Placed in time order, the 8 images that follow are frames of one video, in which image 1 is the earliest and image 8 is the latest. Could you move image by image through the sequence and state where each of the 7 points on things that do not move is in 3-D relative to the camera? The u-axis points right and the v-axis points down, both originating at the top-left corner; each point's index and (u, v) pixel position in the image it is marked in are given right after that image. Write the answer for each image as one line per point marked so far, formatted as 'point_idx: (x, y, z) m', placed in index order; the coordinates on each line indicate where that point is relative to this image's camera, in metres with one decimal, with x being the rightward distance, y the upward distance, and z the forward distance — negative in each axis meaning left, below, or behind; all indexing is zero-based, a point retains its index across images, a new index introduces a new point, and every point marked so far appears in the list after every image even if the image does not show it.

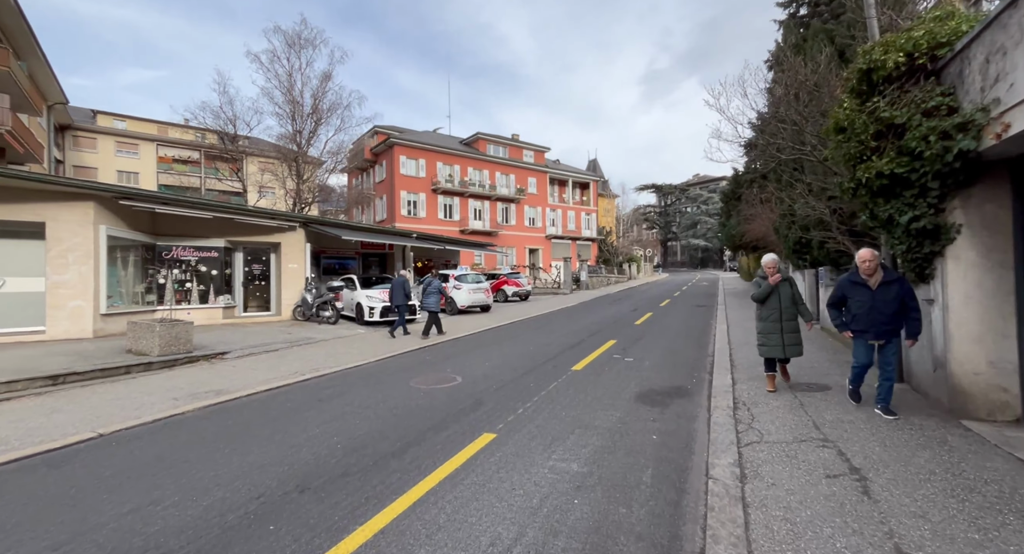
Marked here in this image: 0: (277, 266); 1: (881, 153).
0: (-7.0, +0.3, +13.9) m
1: (+3.9, +1.4, +4.9) m
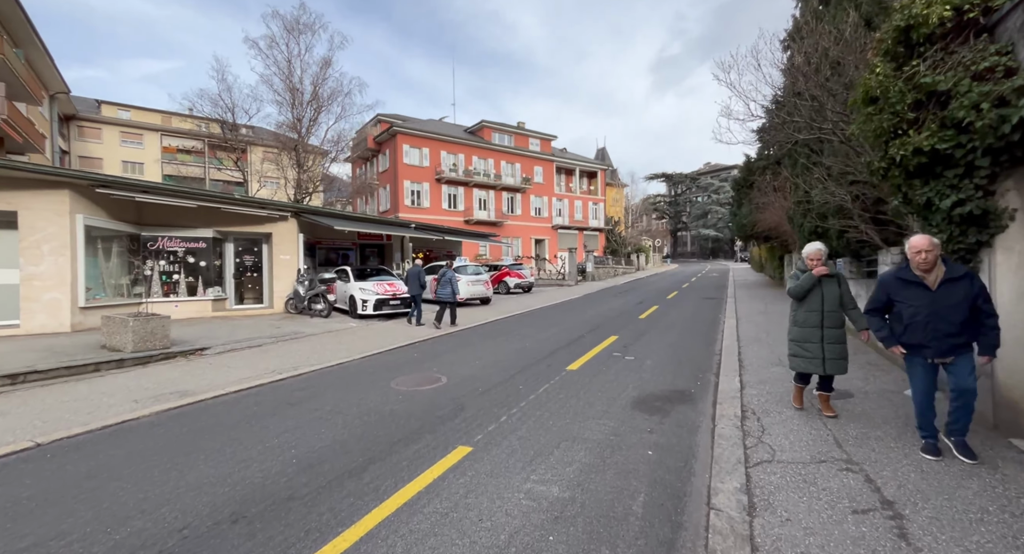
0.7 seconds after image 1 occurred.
0: (-7.0, +0.6, +13.5) m
1: (+3.7, +1.4, +4.3) m
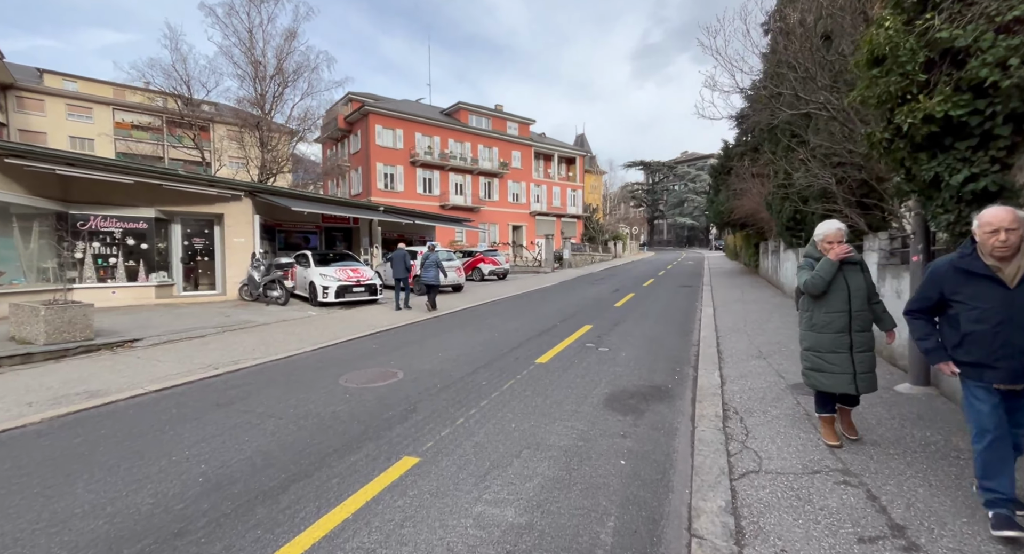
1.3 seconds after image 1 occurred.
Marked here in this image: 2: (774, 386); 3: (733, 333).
0: (-7.8, +1.0, +12.5) m
1: (+3.4, +1.5, +3.8) m
2: (+3.0, -1.3, +5.4) m
3: (+4.0, -1.0, +8.5) m
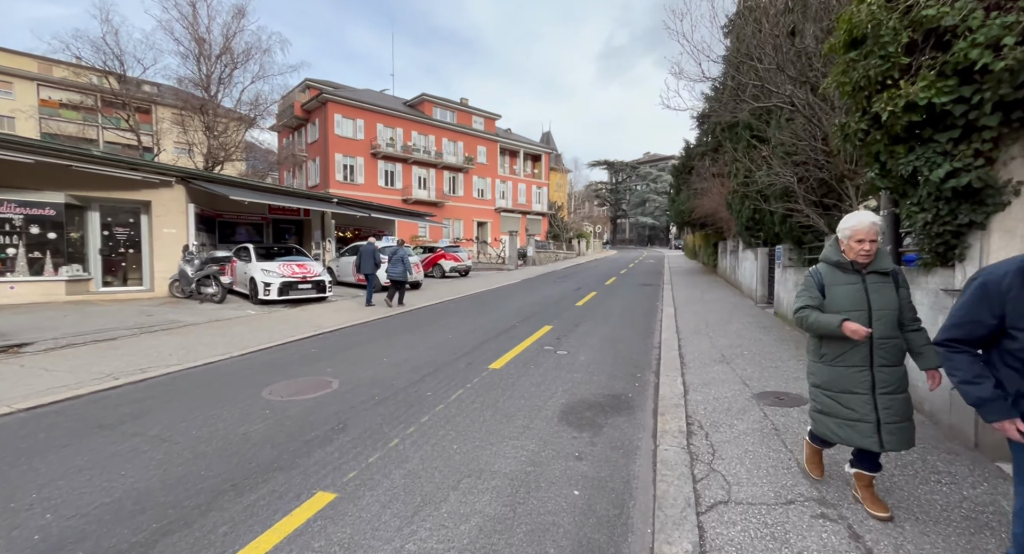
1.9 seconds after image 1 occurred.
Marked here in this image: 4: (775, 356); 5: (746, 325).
0: (-8.9, +1.2, +11.4) m
1: (+2.9, +1.5, +3.4) m
2: (+2.4, -1.3, +5.0) m
3: (+3.2, -1.0, +8.2) m
4: (+3.7, -1.1, +6.6) m
5: (+4.5, -0.9, +8.8) m
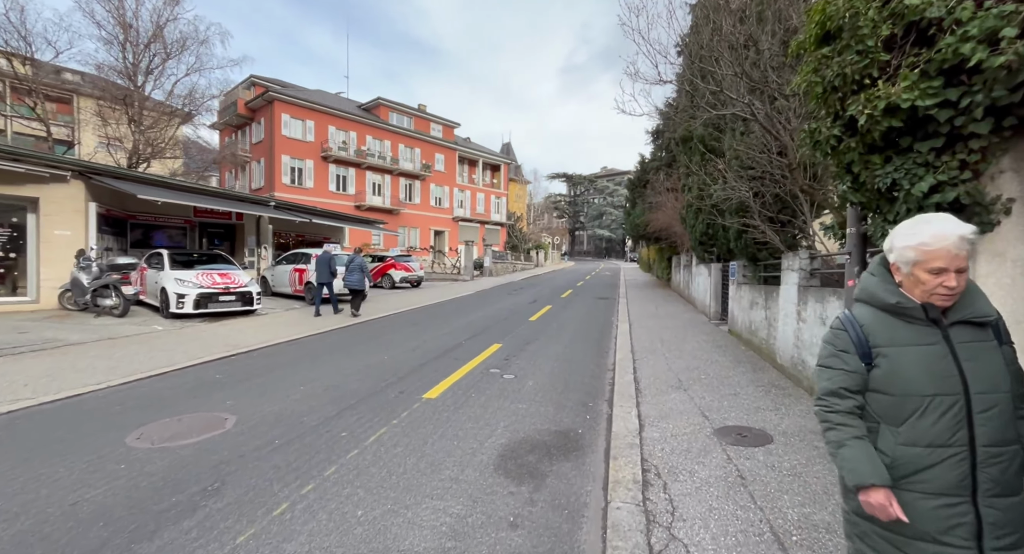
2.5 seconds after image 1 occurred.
0: (-10.0, +1.0, +9.8) m
1: (+2.5, +1.3, +3.0) m
2: (+1.8, -1.5, +4.5) m
3: (+2.3, -1.3, +7.7) m
4: (+2.9, -1.4, +6.2) m
5: (+3.5, -1.2, +8.4) m
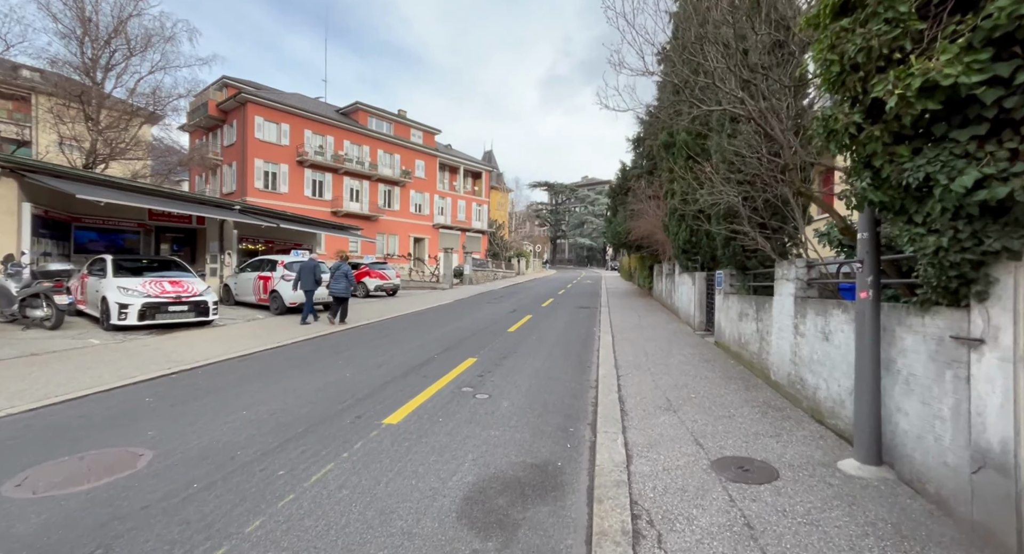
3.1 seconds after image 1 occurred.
0: (-10.5, +0.8, +8.8) m
1: (+2.3, +1.2, +2.5) m
2: (+1.5, -1.6, +3.9) m
3: (+1.9, -1.5, +7.2) m
4: (+2.6, -1.5, +5.7) m
5: (+3.0, -1.4, +8.0) m
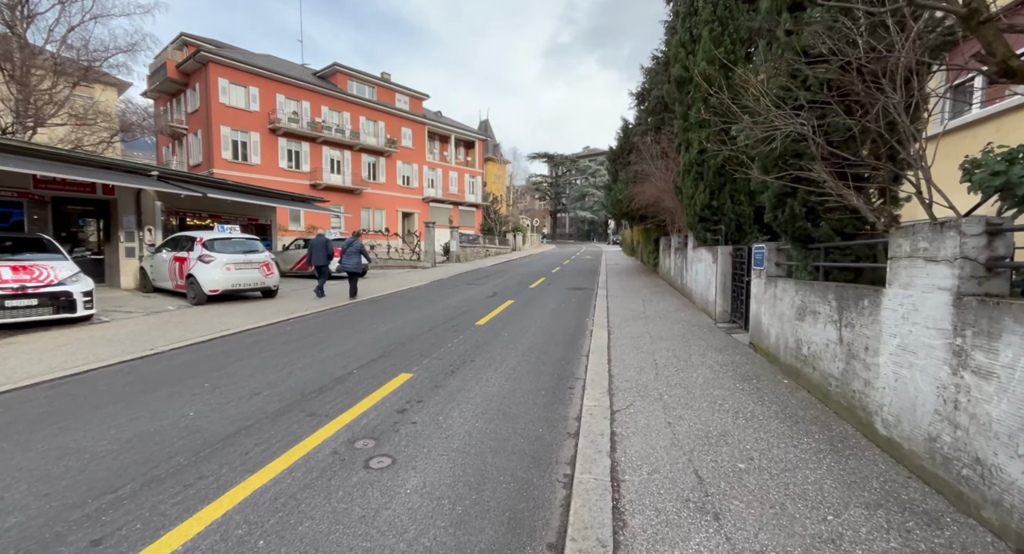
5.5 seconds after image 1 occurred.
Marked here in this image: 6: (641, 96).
0: (-11.1, +1.0, +6.2) m
1: (+1.6, +1.2, -0.2) m
2: (+0.9, -1.6, +1.3) m
3: (+1.3, -1.2, +4.6) m
4: (+2.0, -1.4, +3.1) m
5: (+2.4, -1.1, +5.4) m
6: (+5.1, +7.1, +18.2) m
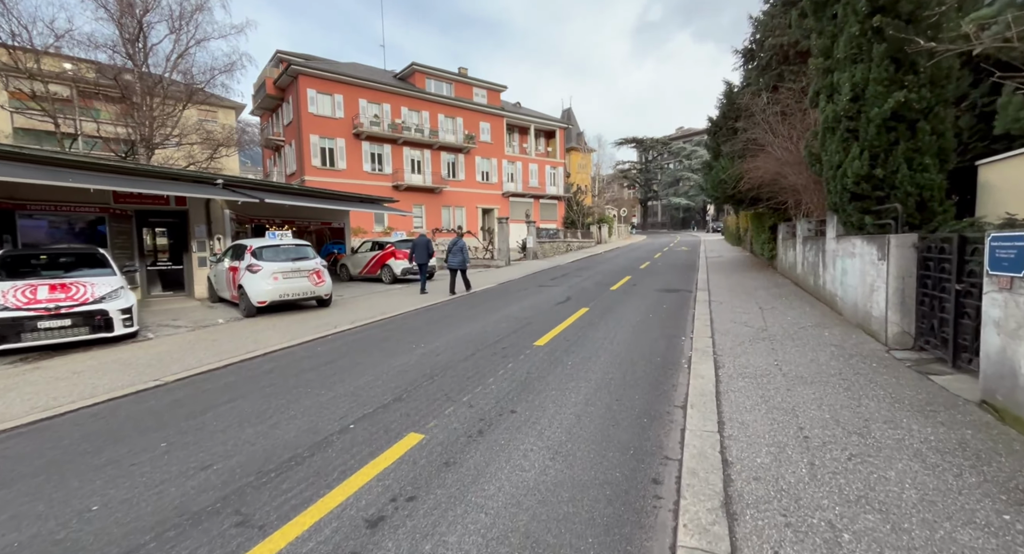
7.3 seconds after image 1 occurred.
0: (-10.4, +0.6, +6.3) m
1: (+0.8, +1.0, -2.4) m
2: (+0.4, -1.8, -0.8) m
3: (+1.5, -1.4, +2.4) m
4: (+1.8, -1.5, +0.7) m
5: (+2.7, -1.2, +2.9) m
6: (+7.6, +7.2, +14.9) m
